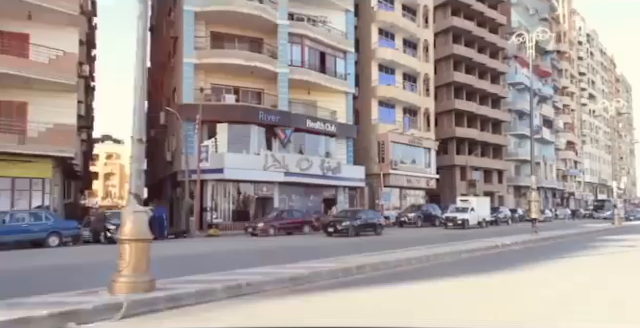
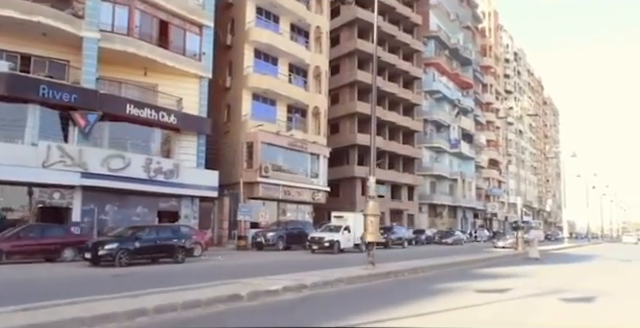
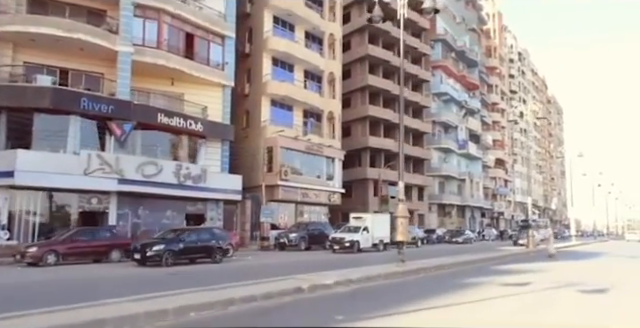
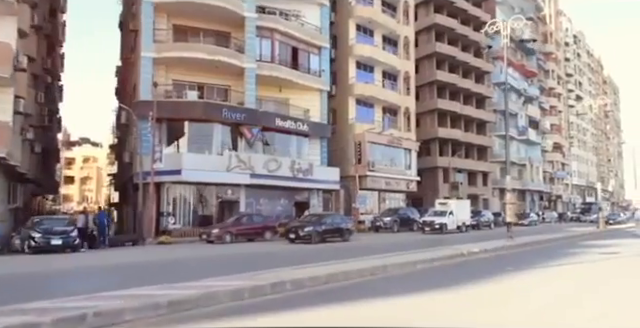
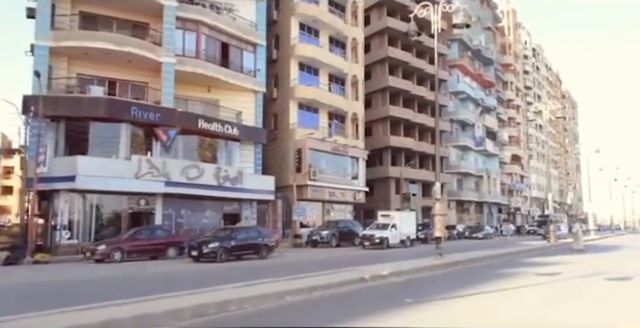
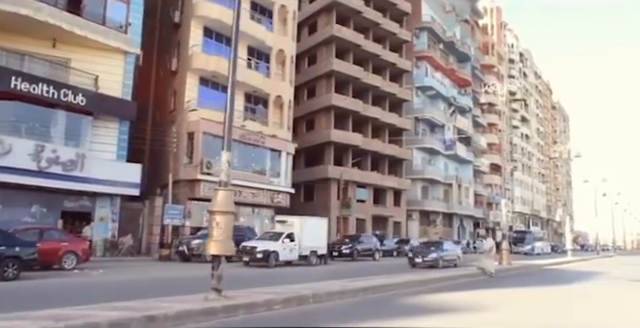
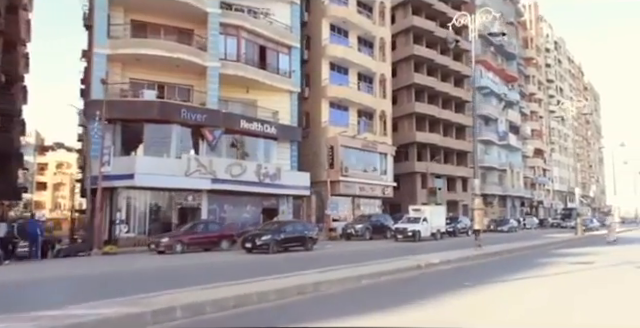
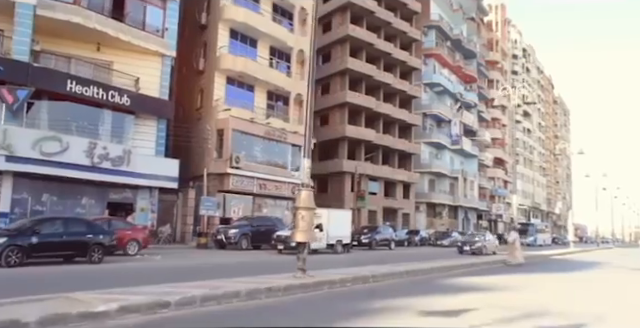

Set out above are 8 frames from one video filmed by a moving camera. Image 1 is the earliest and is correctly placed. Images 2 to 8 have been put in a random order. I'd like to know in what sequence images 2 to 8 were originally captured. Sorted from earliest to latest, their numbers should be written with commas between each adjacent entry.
4, 7, 5, 3, 2, 8, 6
